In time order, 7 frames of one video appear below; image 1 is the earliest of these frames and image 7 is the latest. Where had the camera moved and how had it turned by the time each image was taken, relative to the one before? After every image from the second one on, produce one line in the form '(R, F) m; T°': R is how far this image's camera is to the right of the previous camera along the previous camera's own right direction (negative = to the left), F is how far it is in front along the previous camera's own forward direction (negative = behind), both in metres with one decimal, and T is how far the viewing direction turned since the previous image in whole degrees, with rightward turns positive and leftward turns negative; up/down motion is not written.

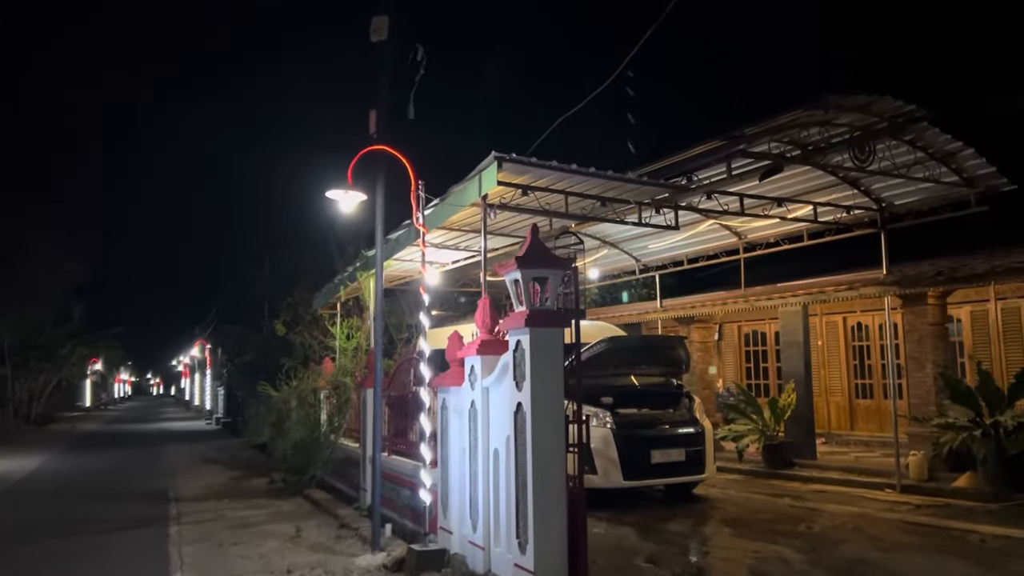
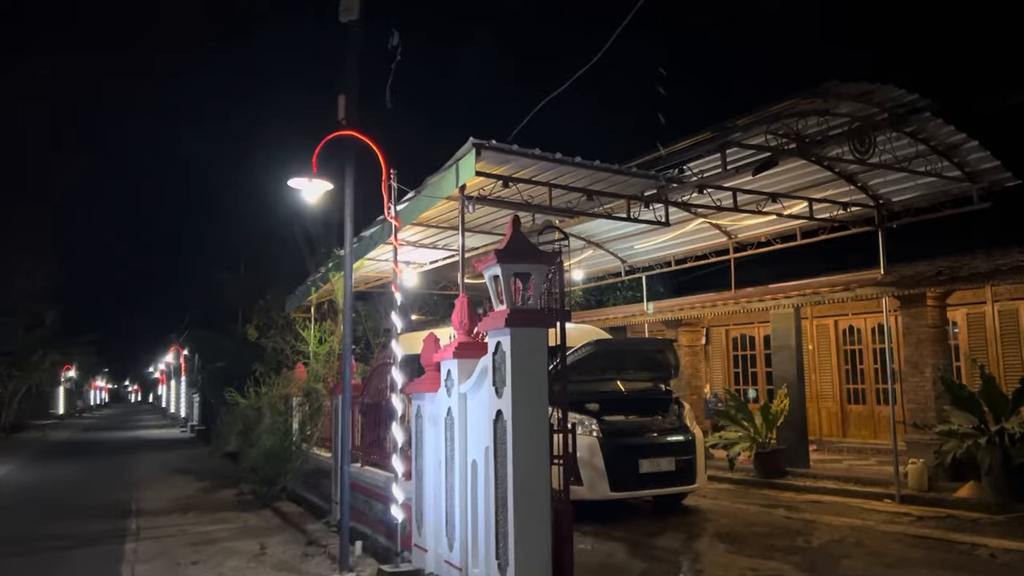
(0.0, +0.5) m; +1°
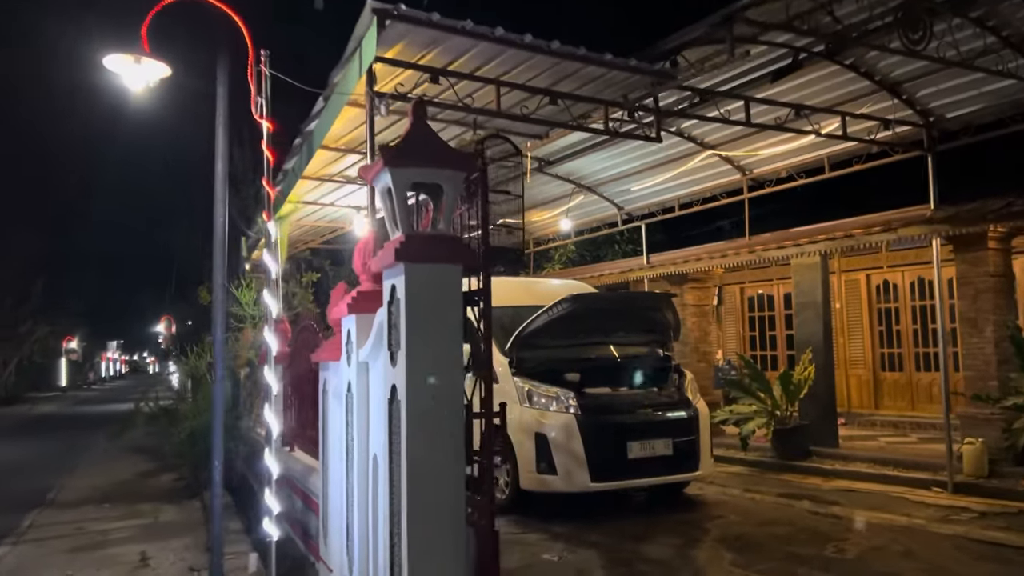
(+0.5, +1.9) m; -1°
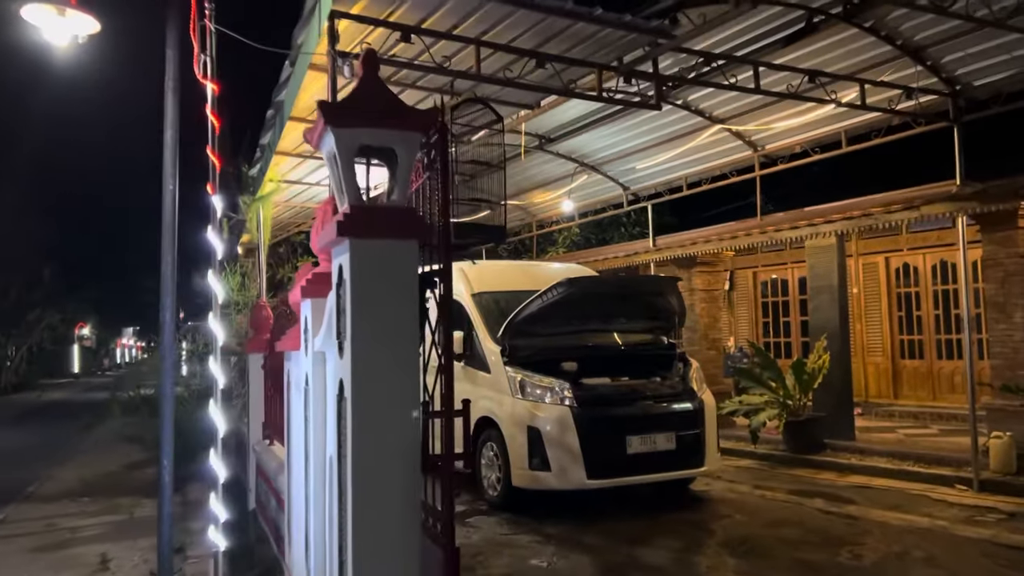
(+0.2, +0.5) m; -1°
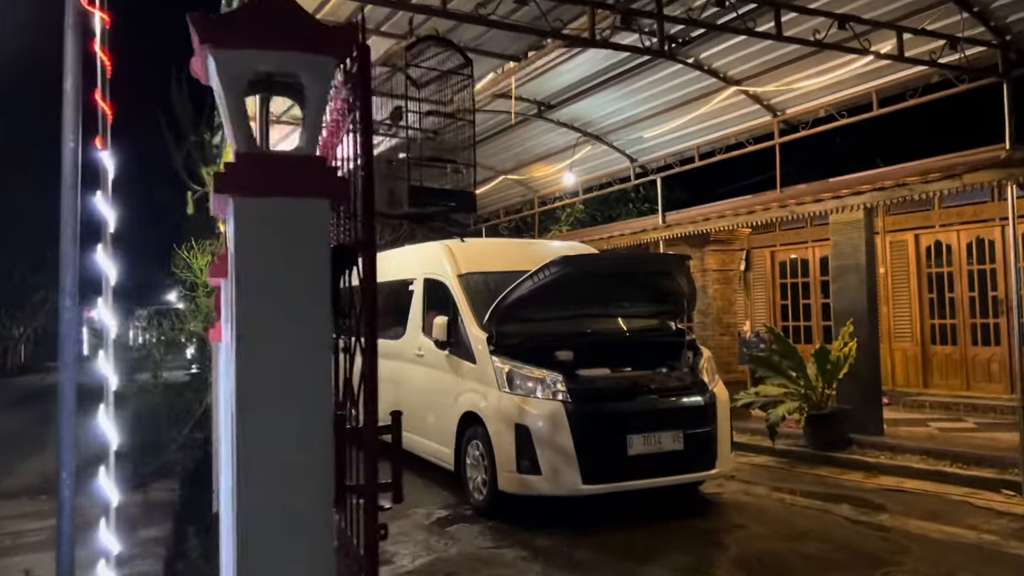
(+0.2, +0.8) m; -1°
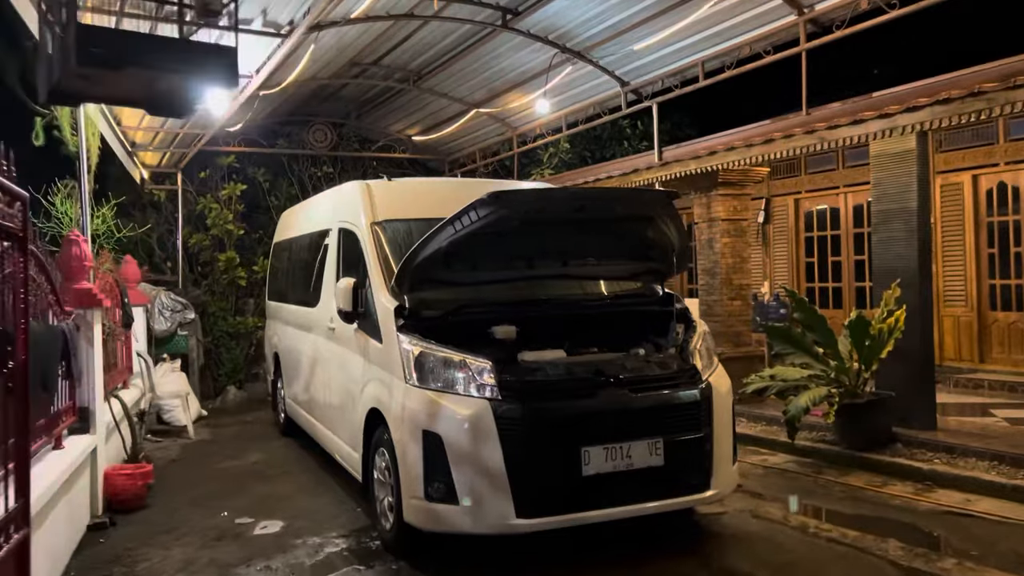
(+0.6, +1.9) m; -1°
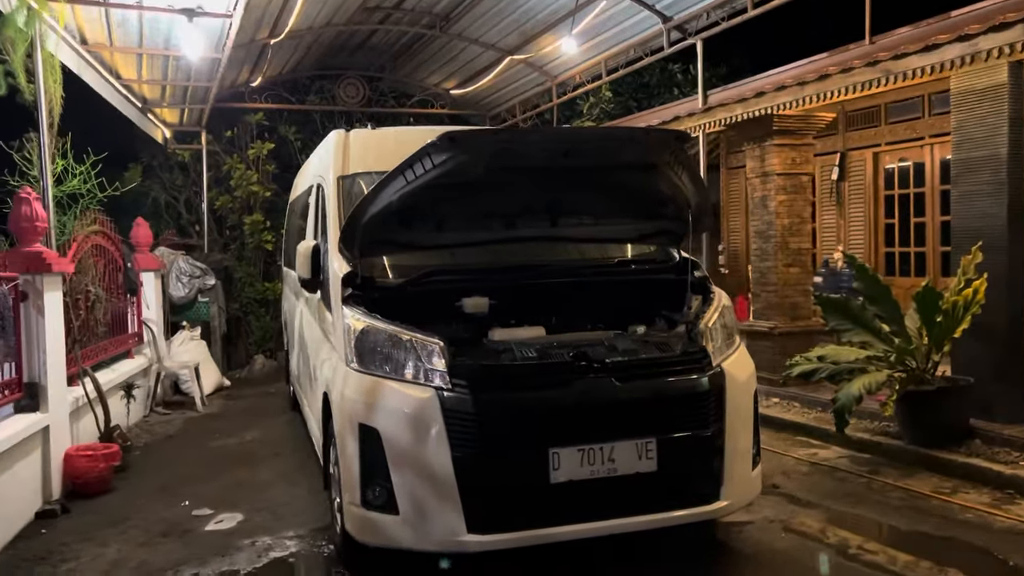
(+0.5, +0.8) m; -6°
